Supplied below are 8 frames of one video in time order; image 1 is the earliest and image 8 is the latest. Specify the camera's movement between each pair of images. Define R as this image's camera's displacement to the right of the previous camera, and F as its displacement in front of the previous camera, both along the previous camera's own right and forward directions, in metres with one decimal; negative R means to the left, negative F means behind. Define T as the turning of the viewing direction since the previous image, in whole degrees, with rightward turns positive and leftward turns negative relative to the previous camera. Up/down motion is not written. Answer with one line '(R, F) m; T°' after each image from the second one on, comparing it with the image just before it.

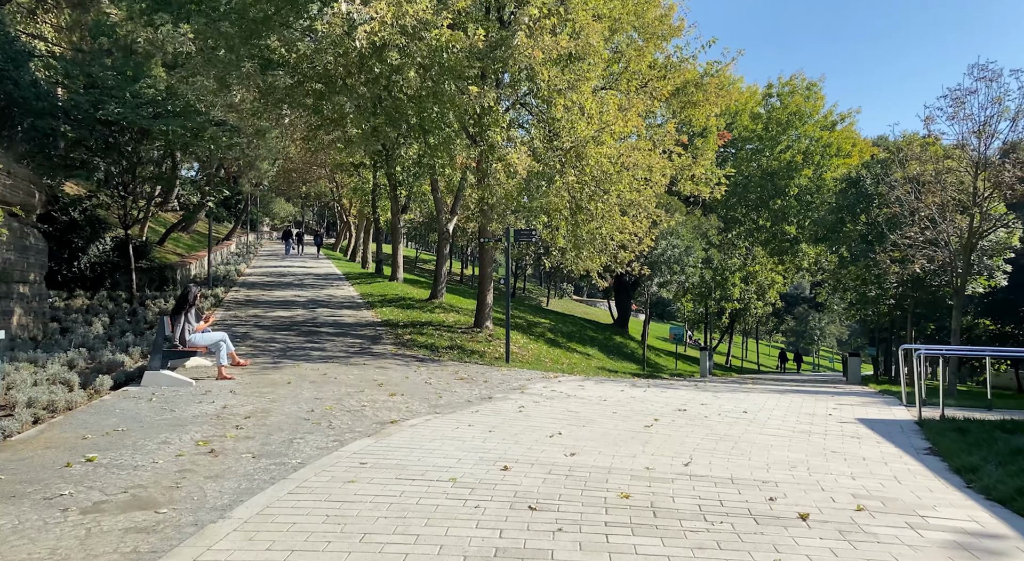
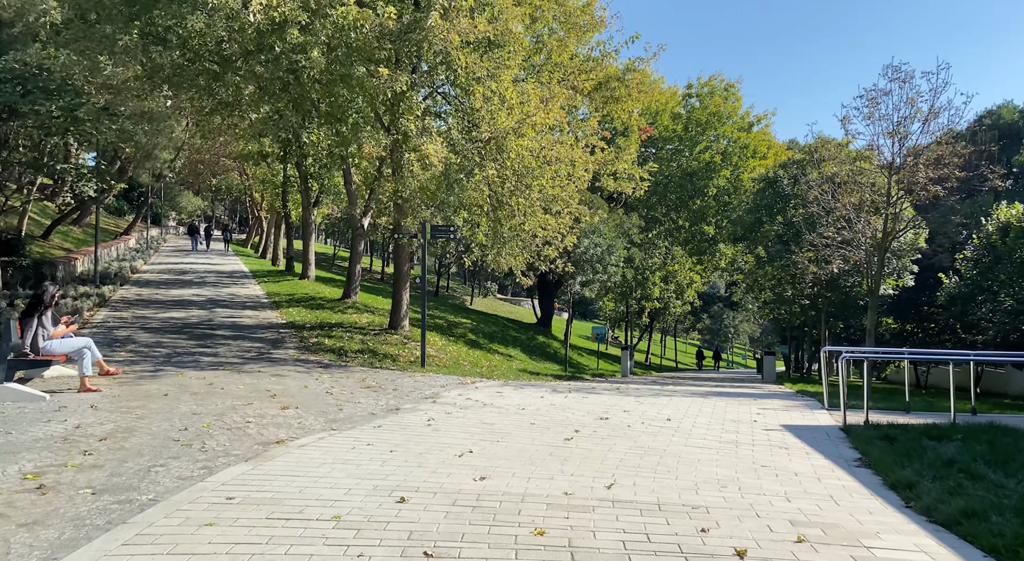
(+0.2, +0.9) m; +6°
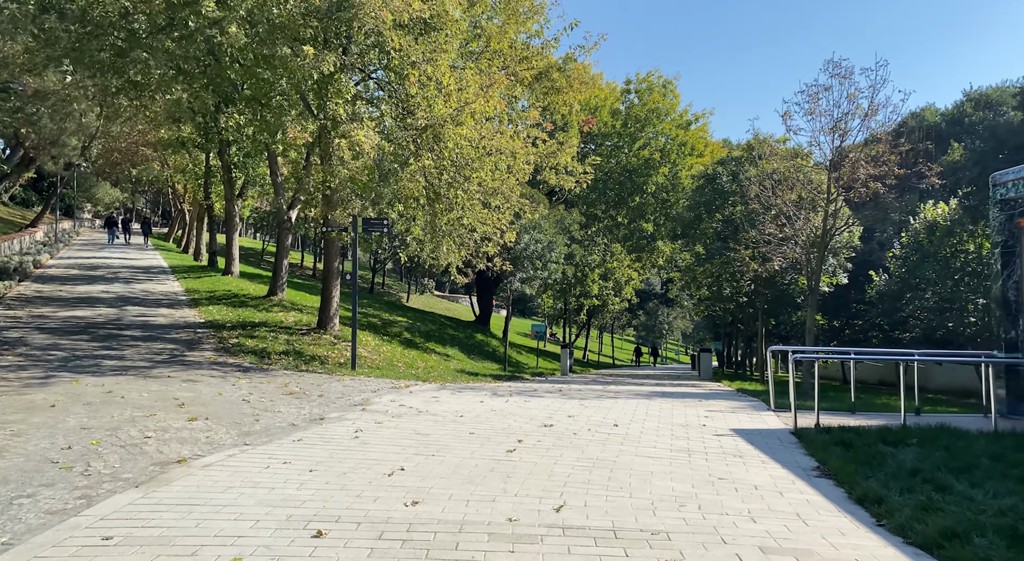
(0.0, +0.8) m; +5°
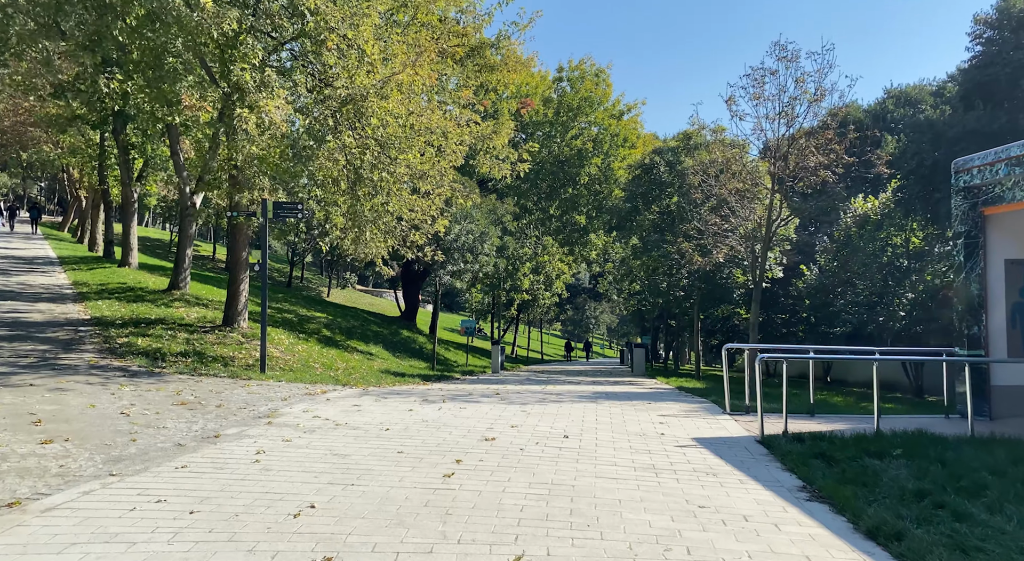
(-0.1, +1.4) m; +6°
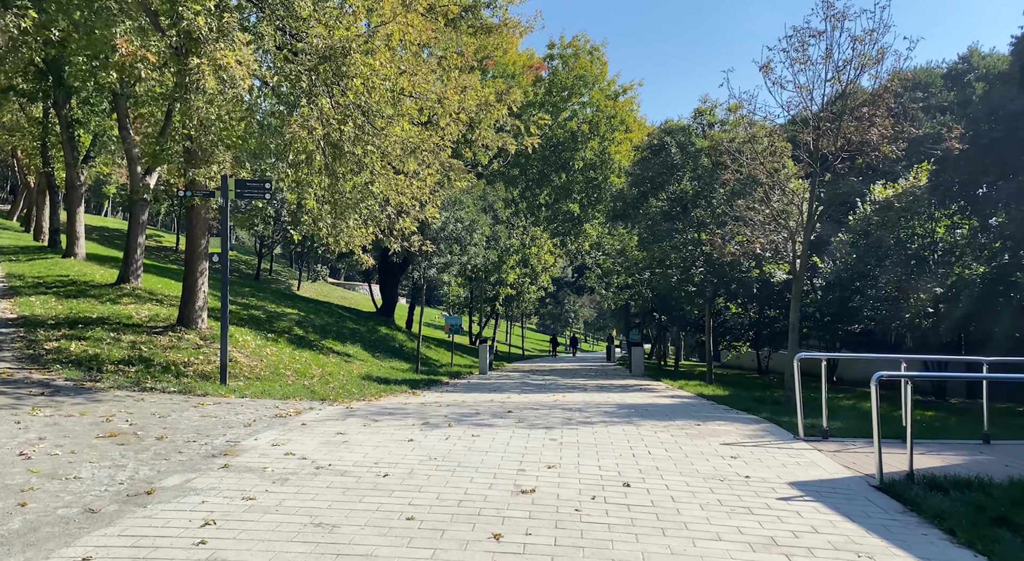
(-0.6, +2.3) m; +2°
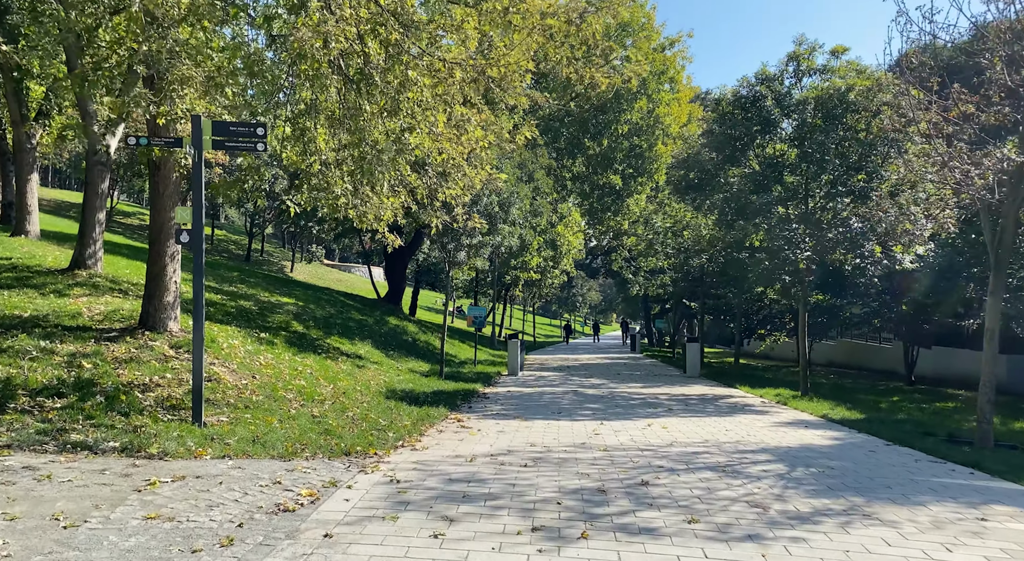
(-1.3, +4.0) m; +1°
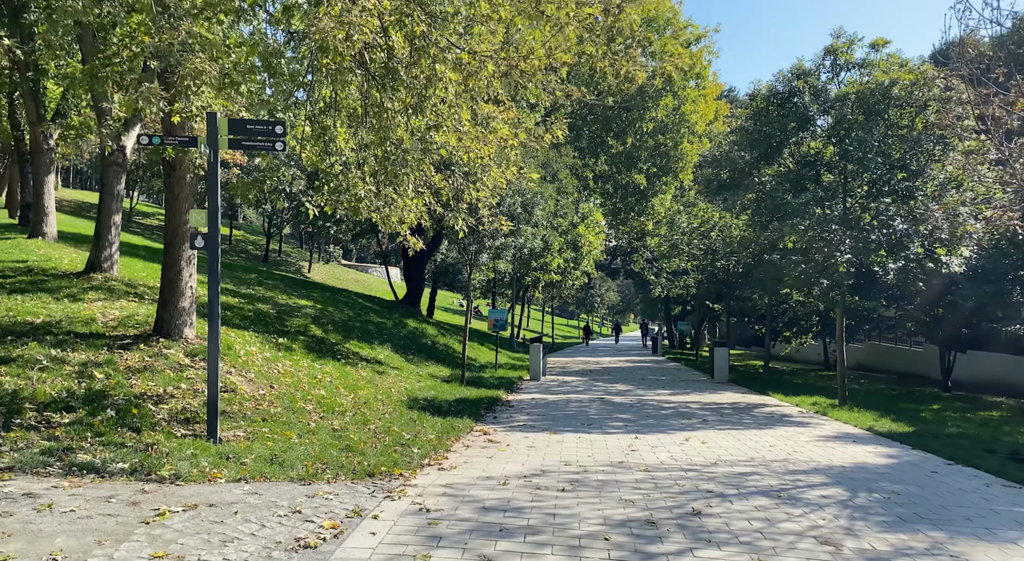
(-0.2, +0.6) m; -1°
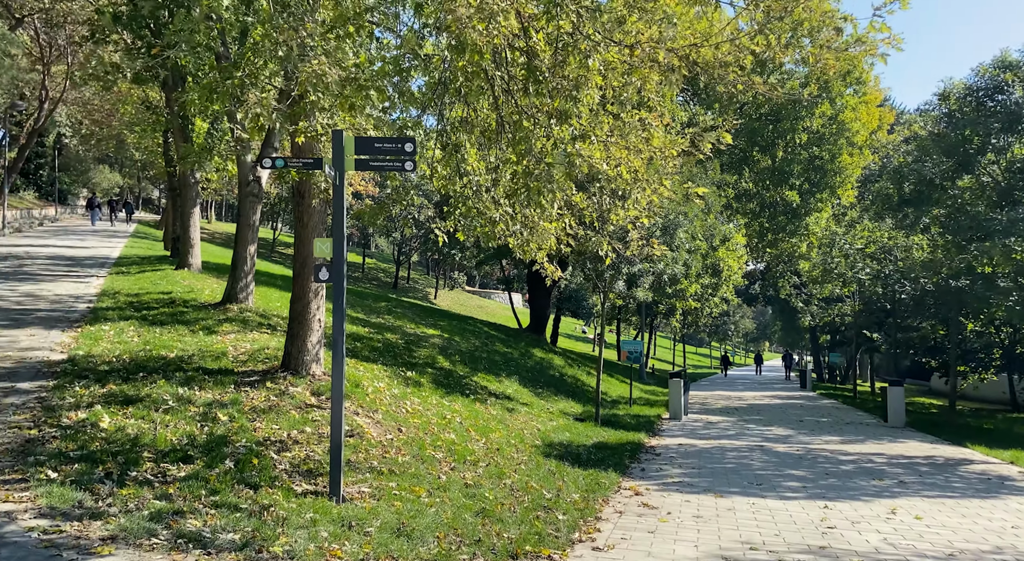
(-0.4, +1.3) m; -9°
